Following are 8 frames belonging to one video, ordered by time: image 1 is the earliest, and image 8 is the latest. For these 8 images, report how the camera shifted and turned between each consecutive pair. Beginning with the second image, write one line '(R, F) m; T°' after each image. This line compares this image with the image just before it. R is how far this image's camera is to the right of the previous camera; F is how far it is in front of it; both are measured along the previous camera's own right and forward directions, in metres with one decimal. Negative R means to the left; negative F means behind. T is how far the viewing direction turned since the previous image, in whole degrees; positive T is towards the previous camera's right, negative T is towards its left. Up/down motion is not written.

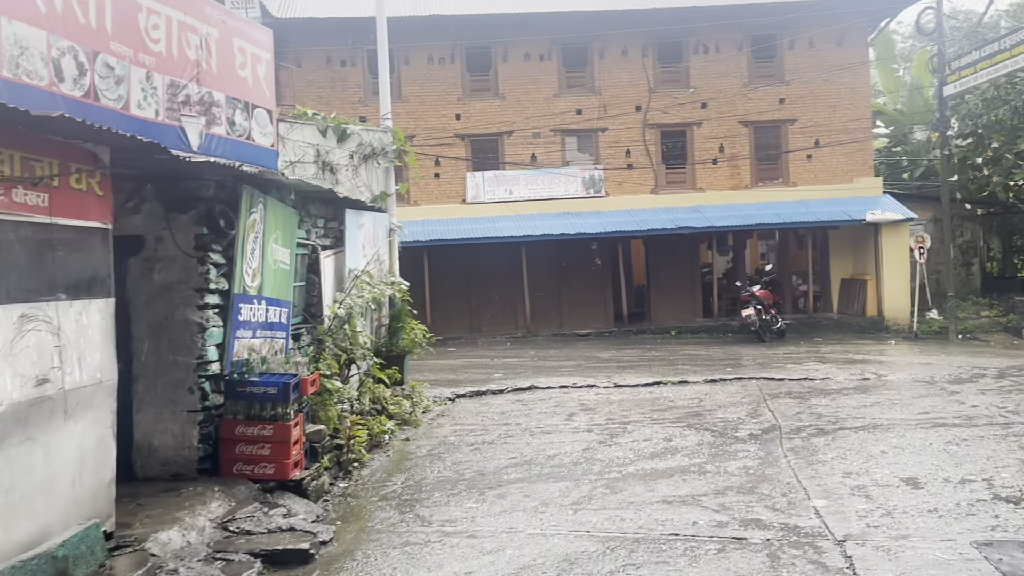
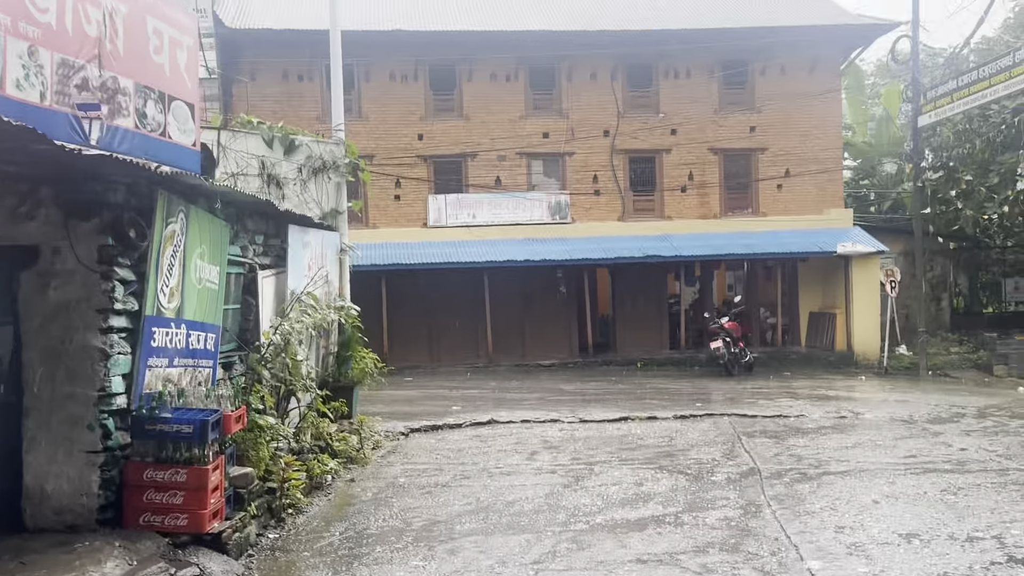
(0.0, +0.8) m; +2°
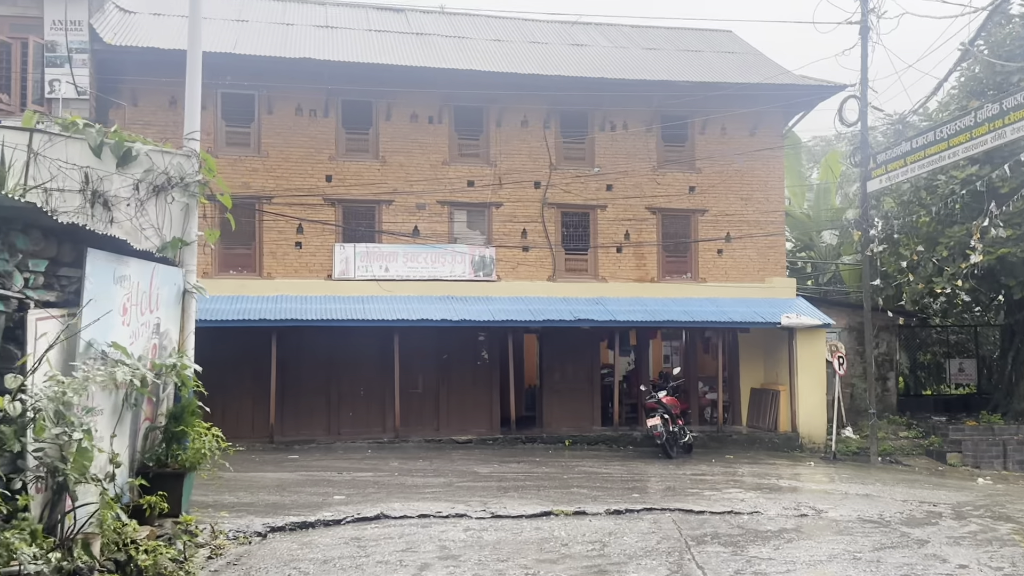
(+0.3, +2.2) m; +4°
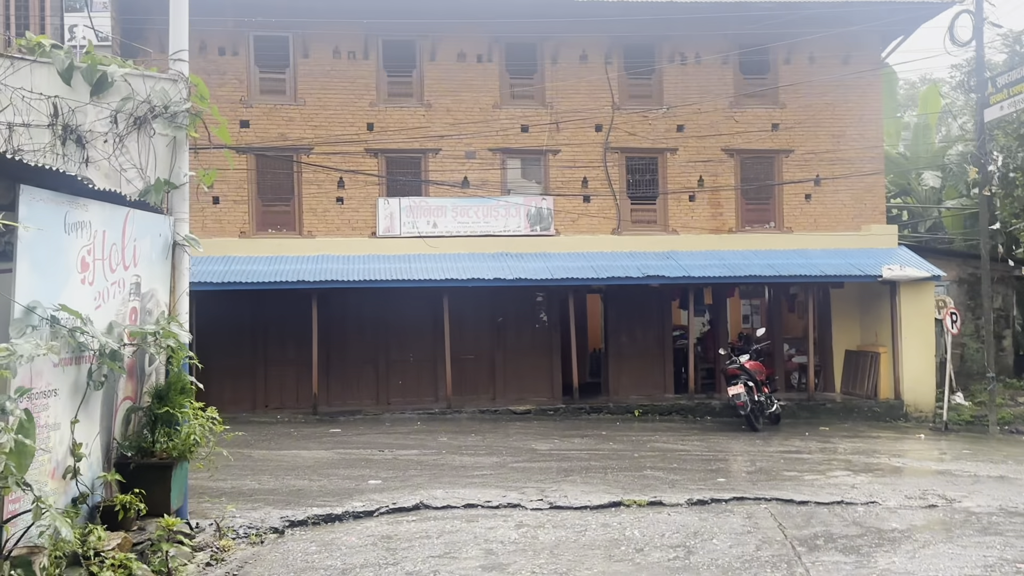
(0.0, +1.6) m; -4°
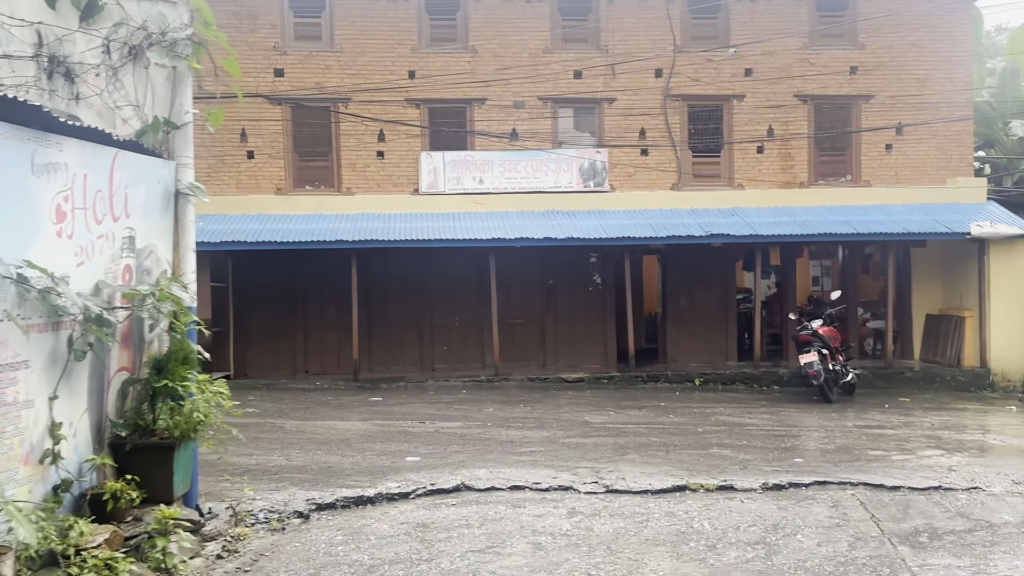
(0.0, +1.0) m; -3°
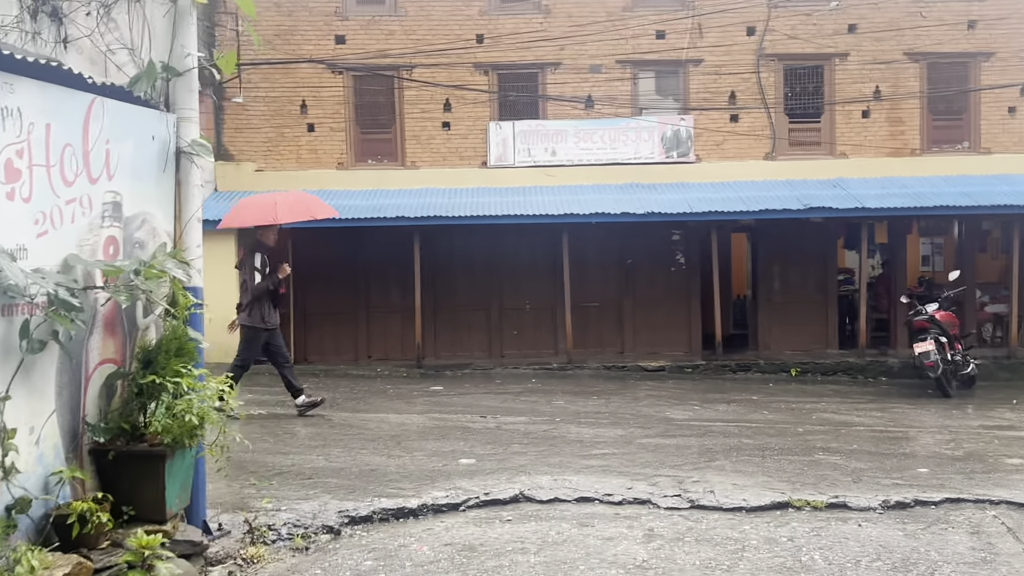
(+0.1, +1.1) m; -5°
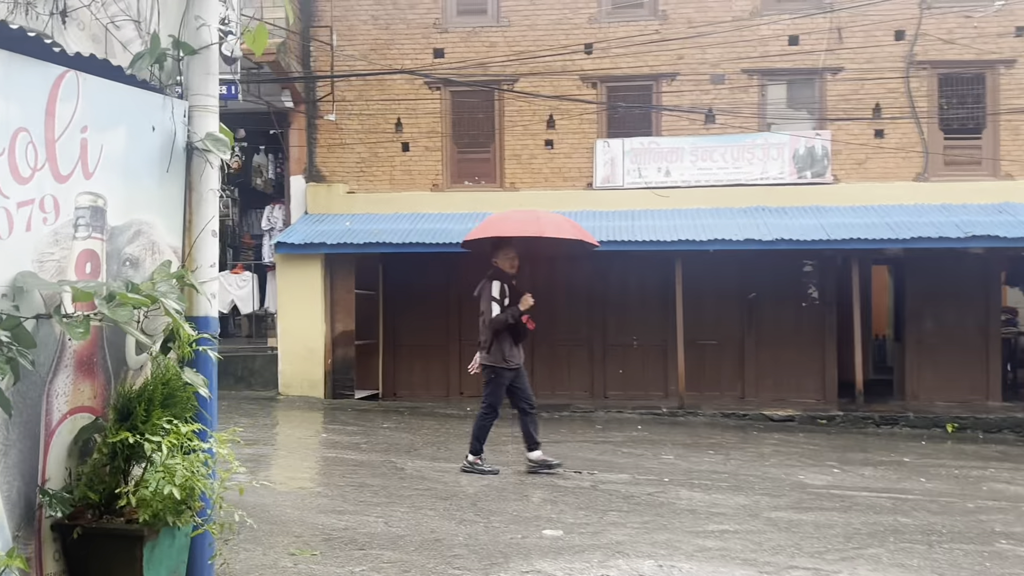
(+0.1, +1.2) m; -7°
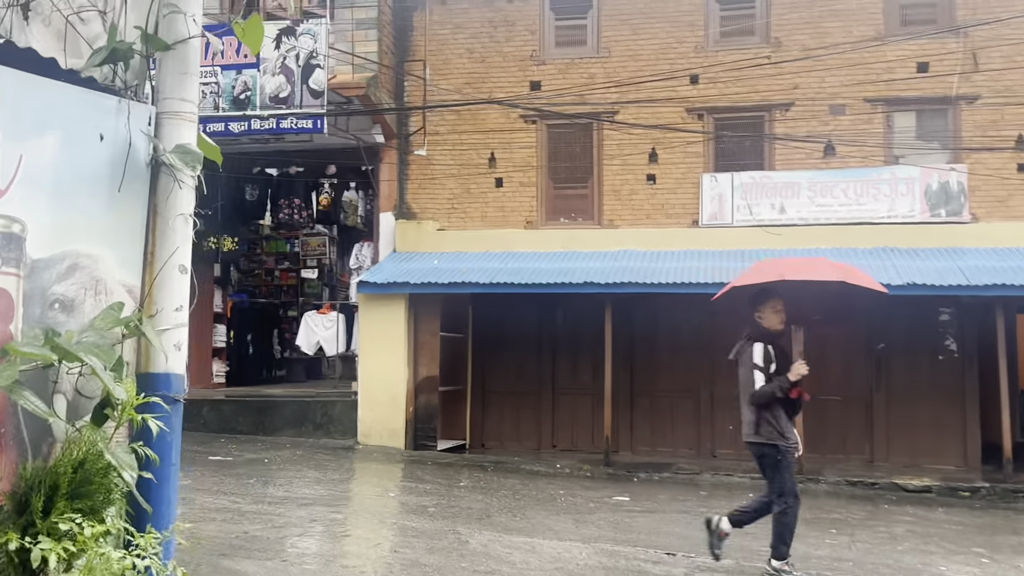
(+0.3, +1.0) m; -8°
